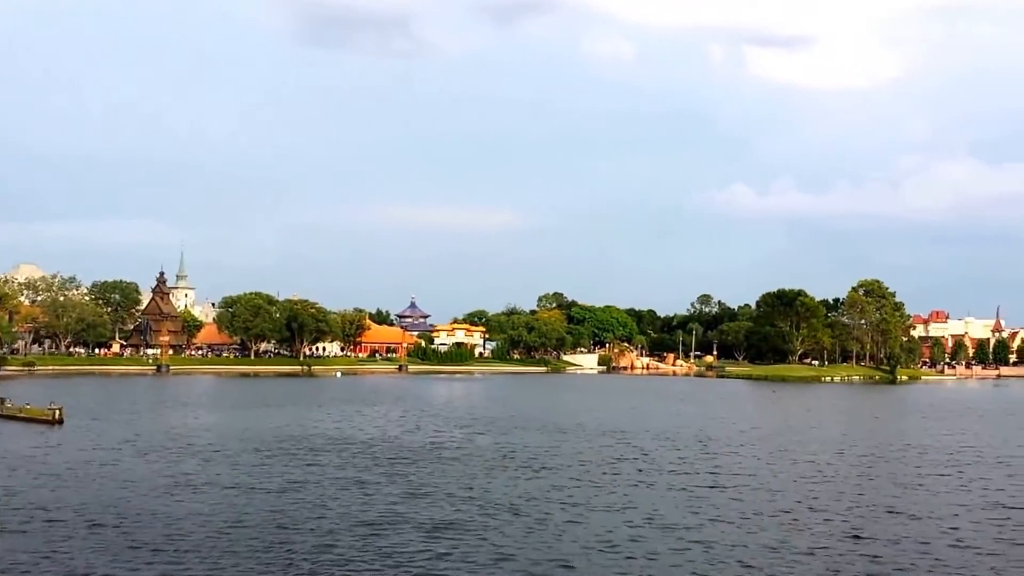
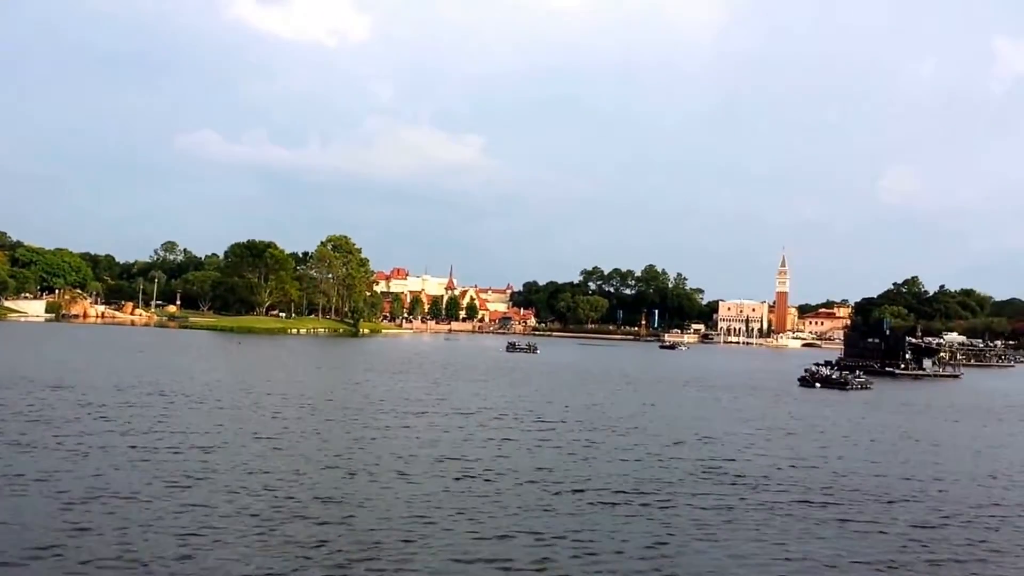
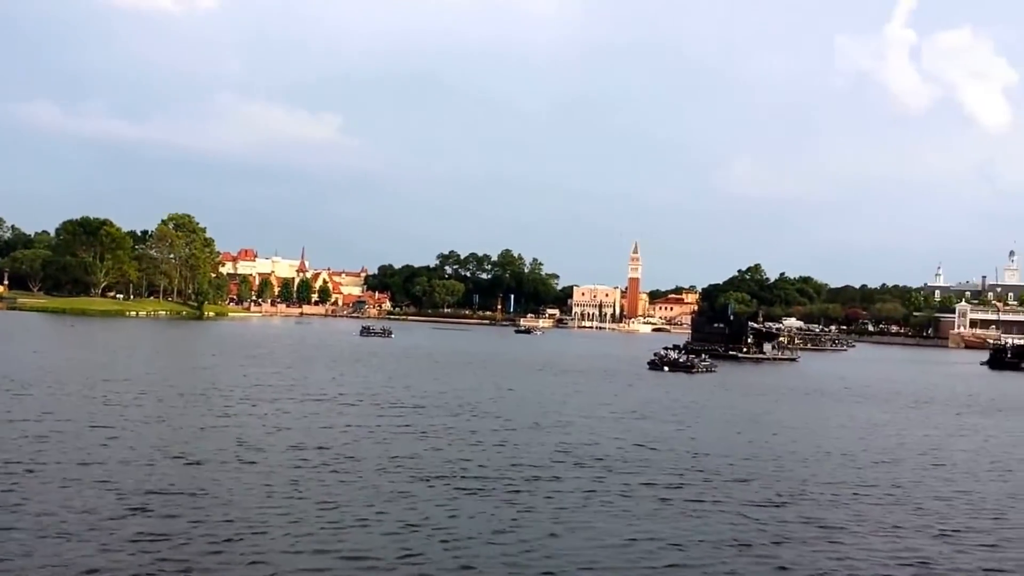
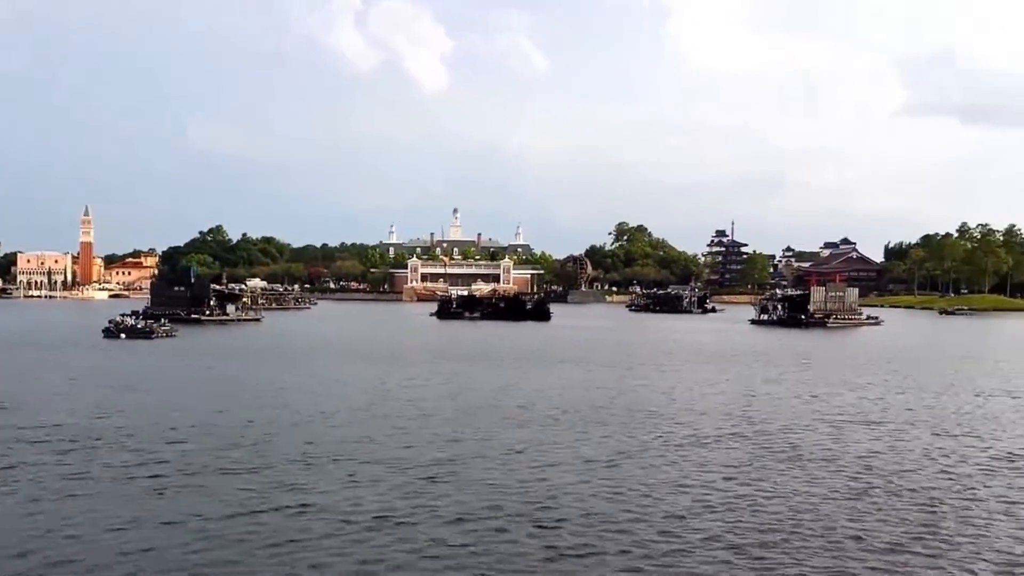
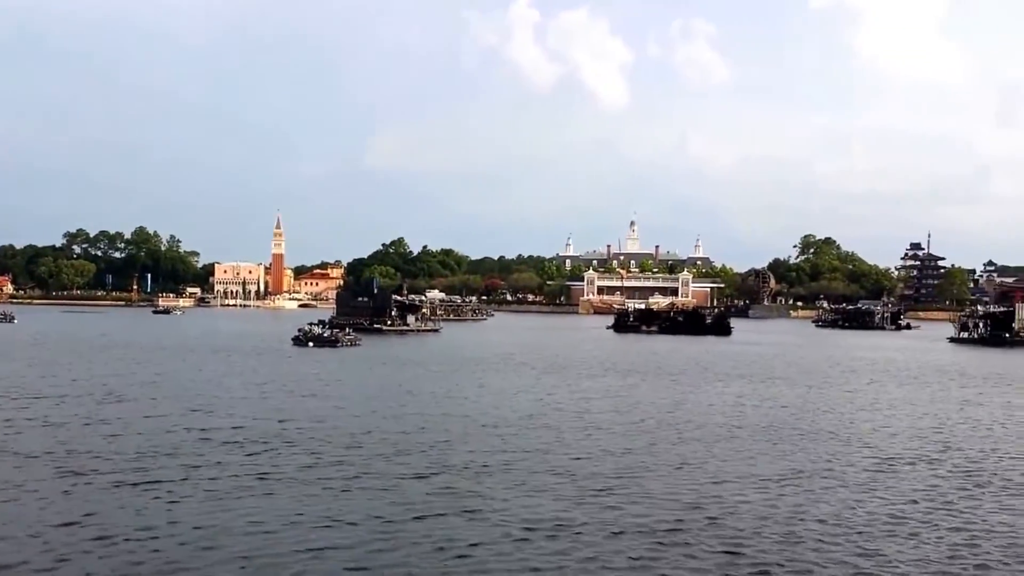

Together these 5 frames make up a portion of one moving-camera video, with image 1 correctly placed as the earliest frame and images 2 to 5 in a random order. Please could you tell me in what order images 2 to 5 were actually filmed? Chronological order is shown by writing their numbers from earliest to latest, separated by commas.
2, 3, 5, 4
